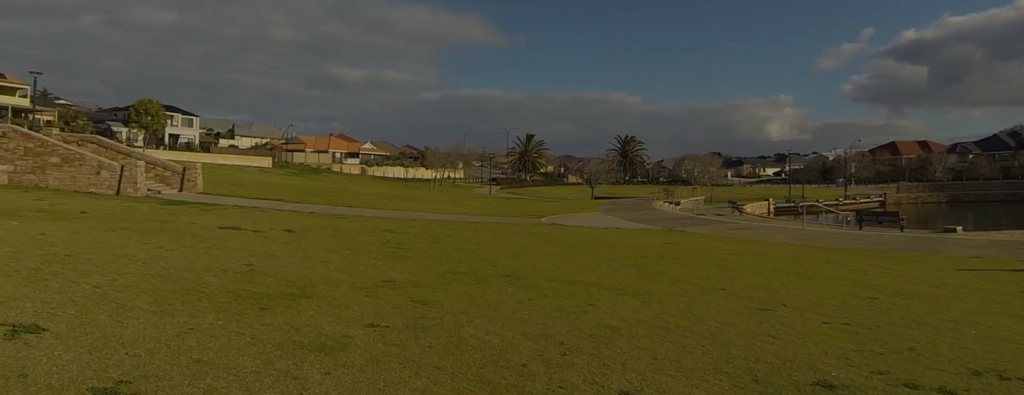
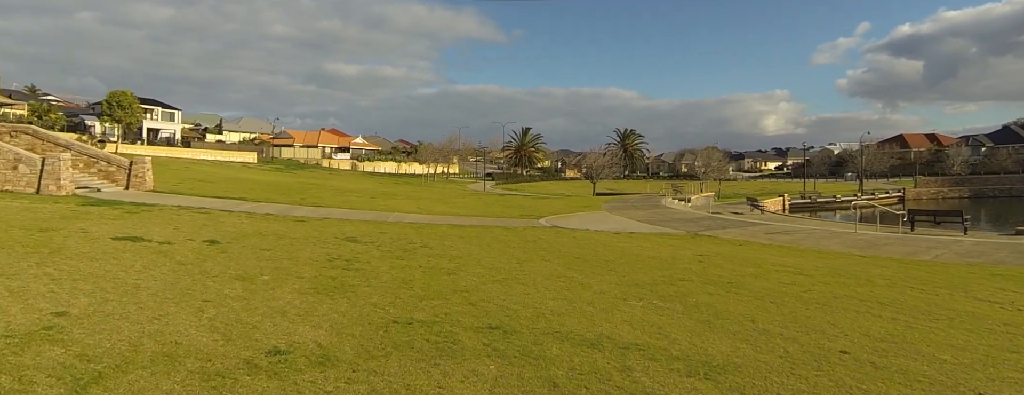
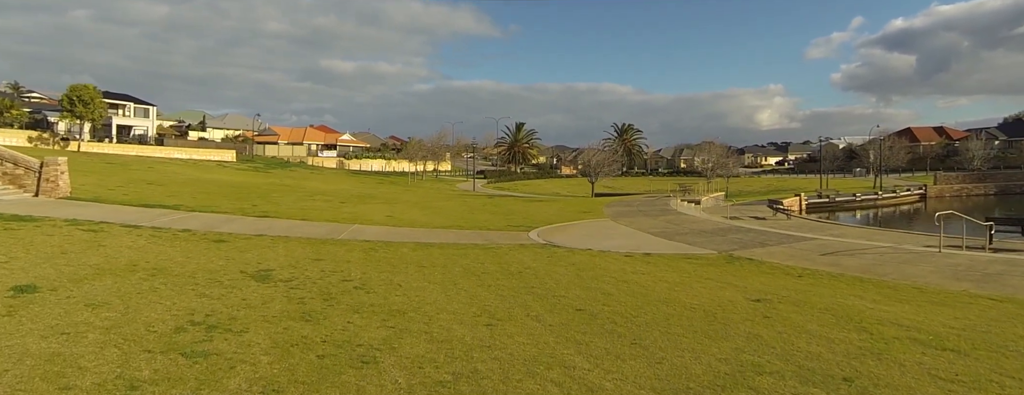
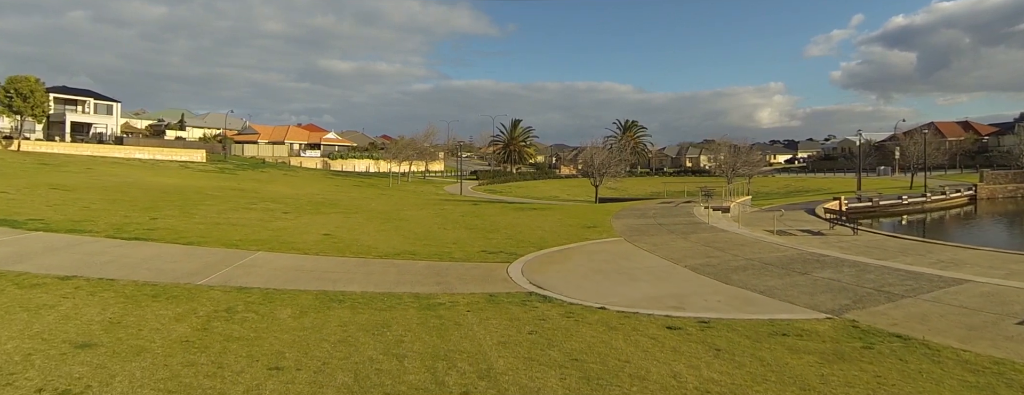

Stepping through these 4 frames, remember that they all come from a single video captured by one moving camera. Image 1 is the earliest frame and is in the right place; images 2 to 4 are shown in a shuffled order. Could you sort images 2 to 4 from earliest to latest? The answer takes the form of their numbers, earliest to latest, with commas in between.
2, 3, 4
